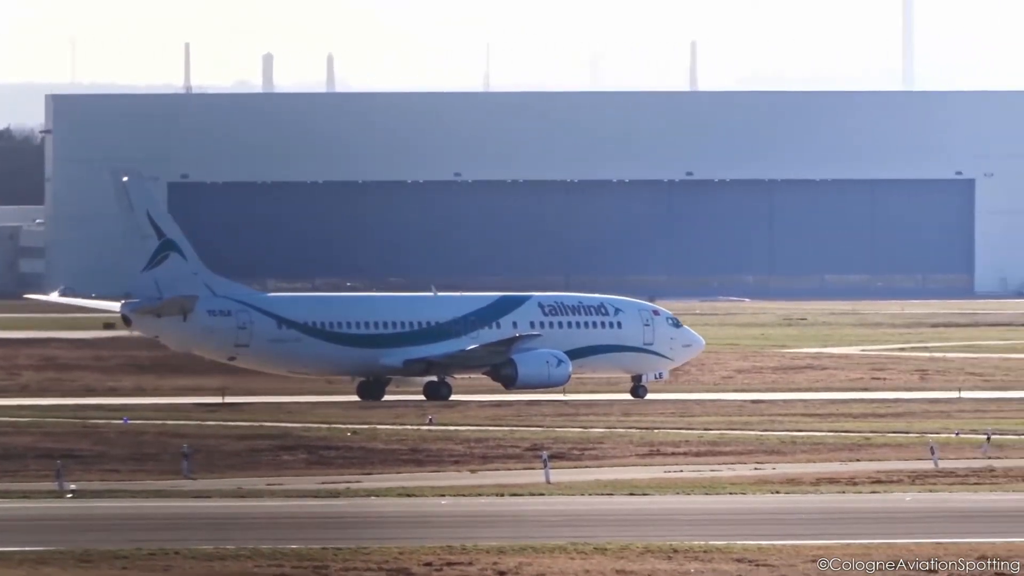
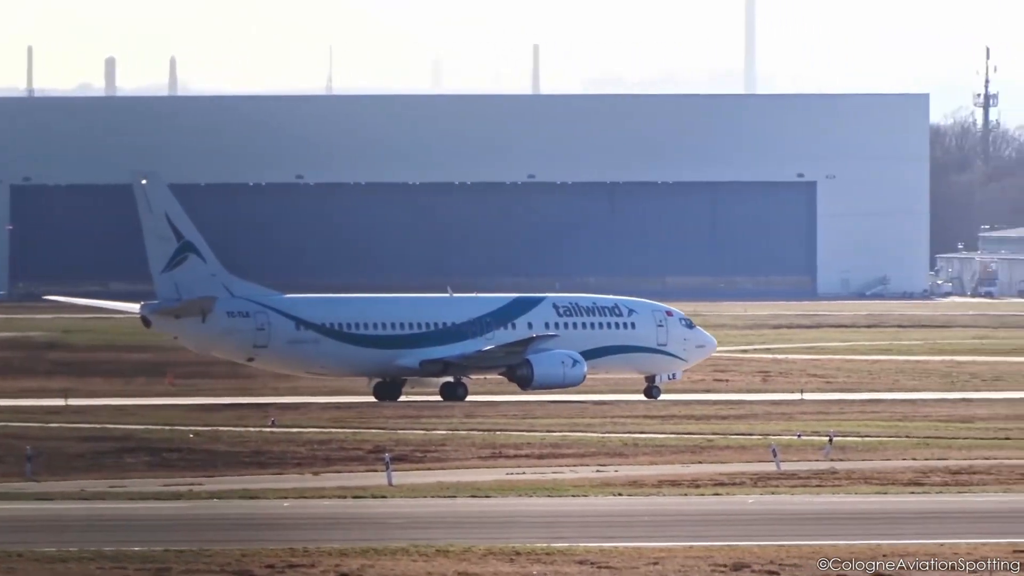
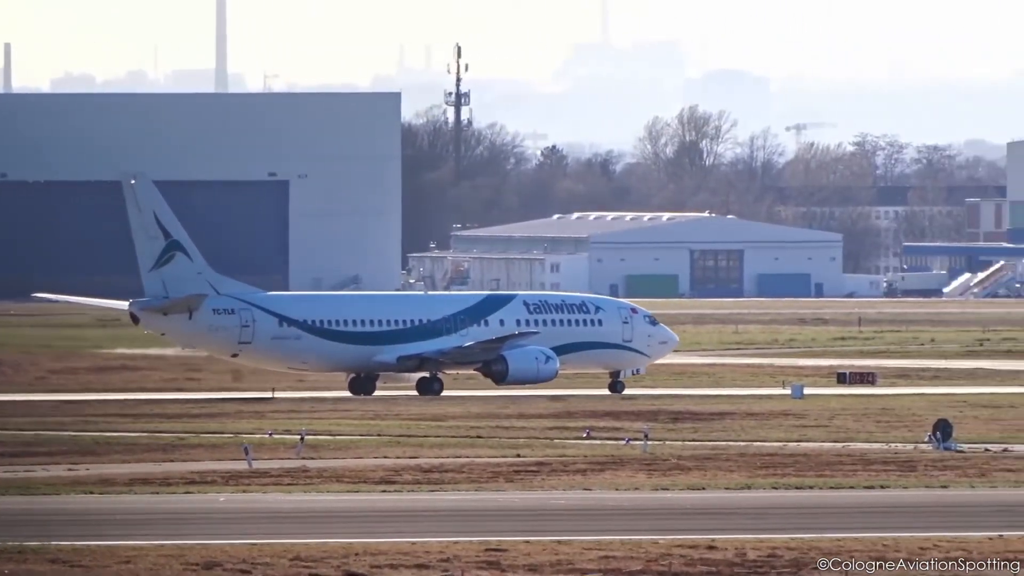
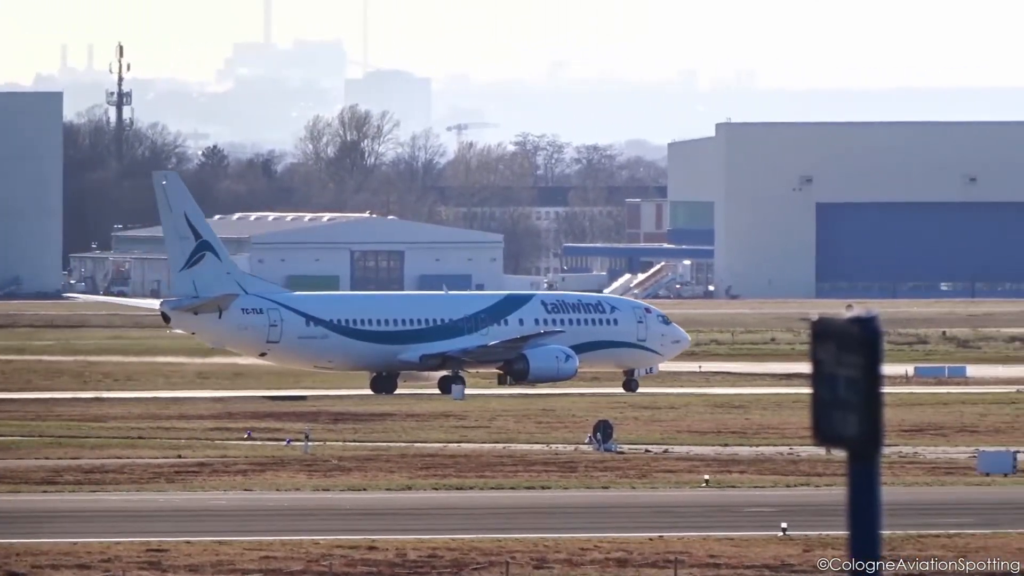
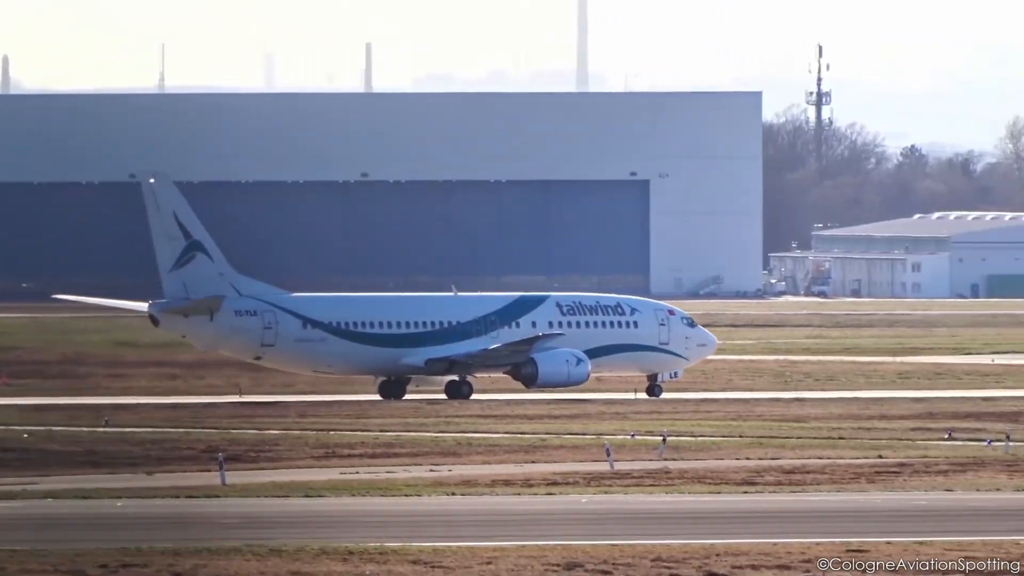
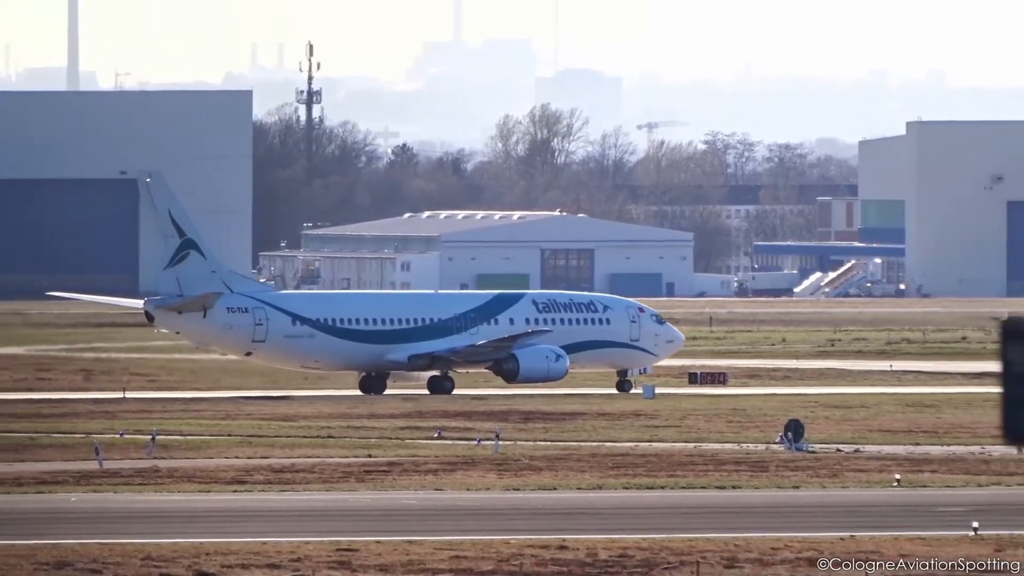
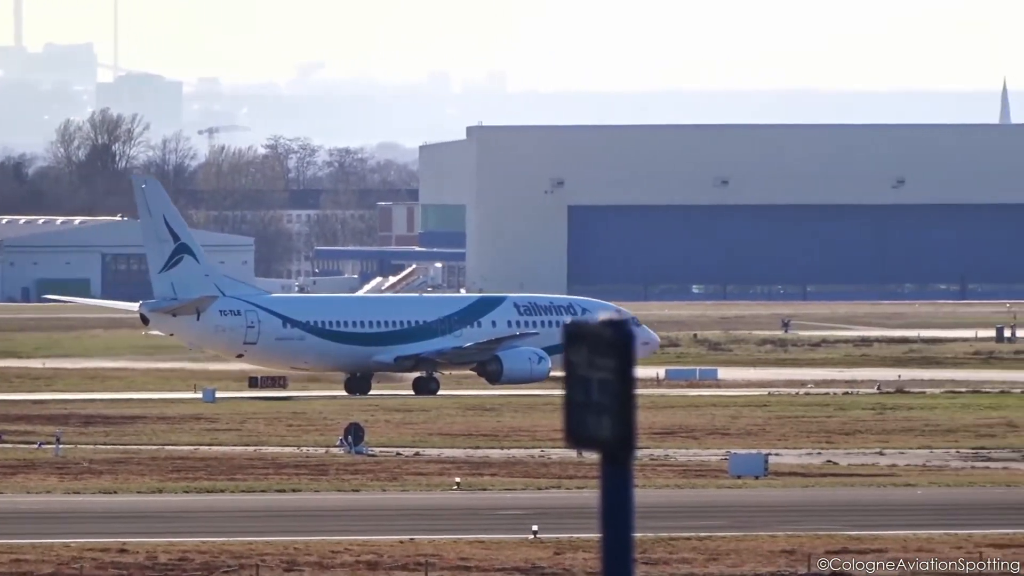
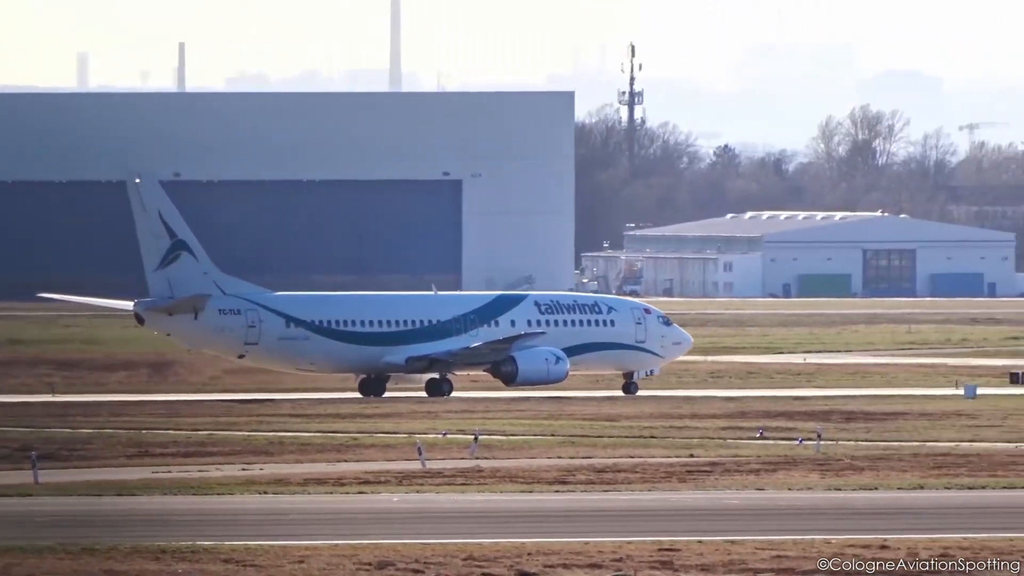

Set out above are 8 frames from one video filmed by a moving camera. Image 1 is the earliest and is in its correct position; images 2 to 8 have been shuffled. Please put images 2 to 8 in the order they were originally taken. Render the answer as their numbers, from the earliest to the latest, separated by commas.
2, 5, 8, 3, 6, 4, 7
